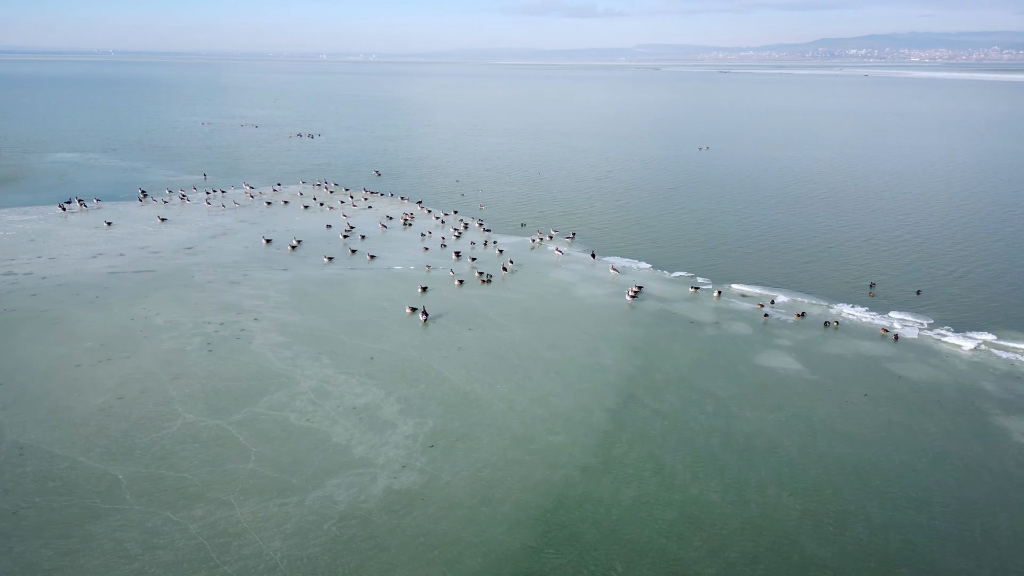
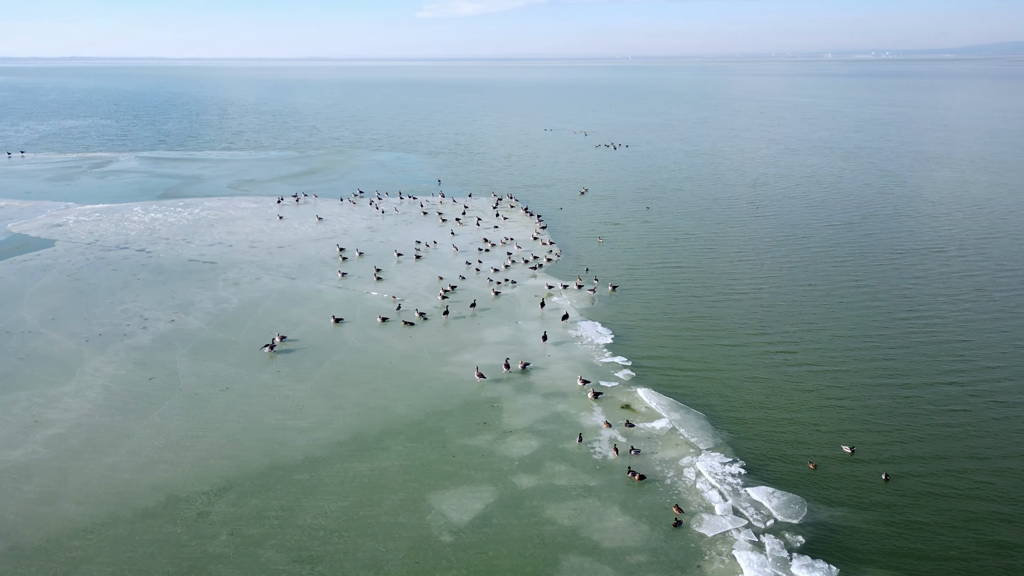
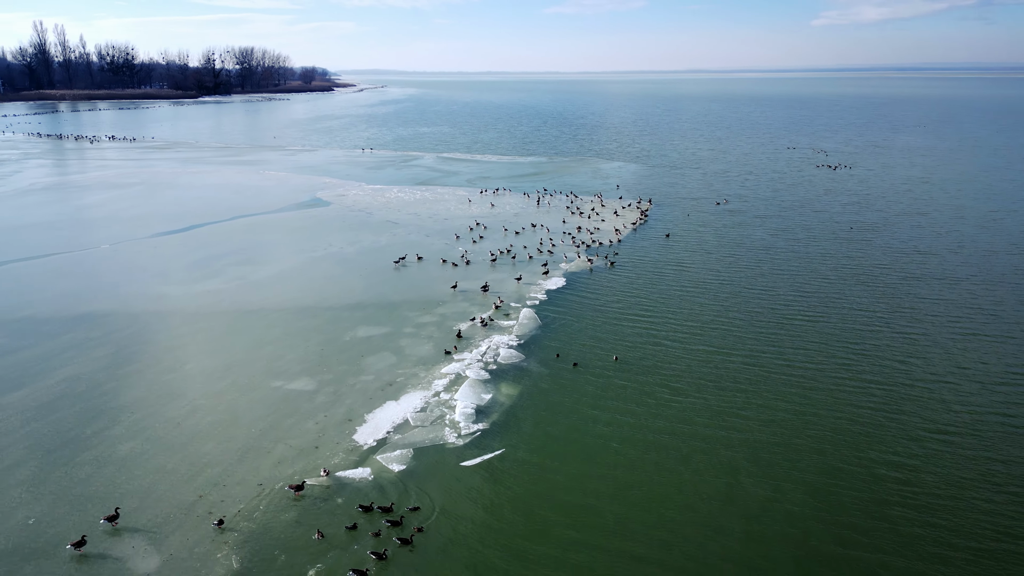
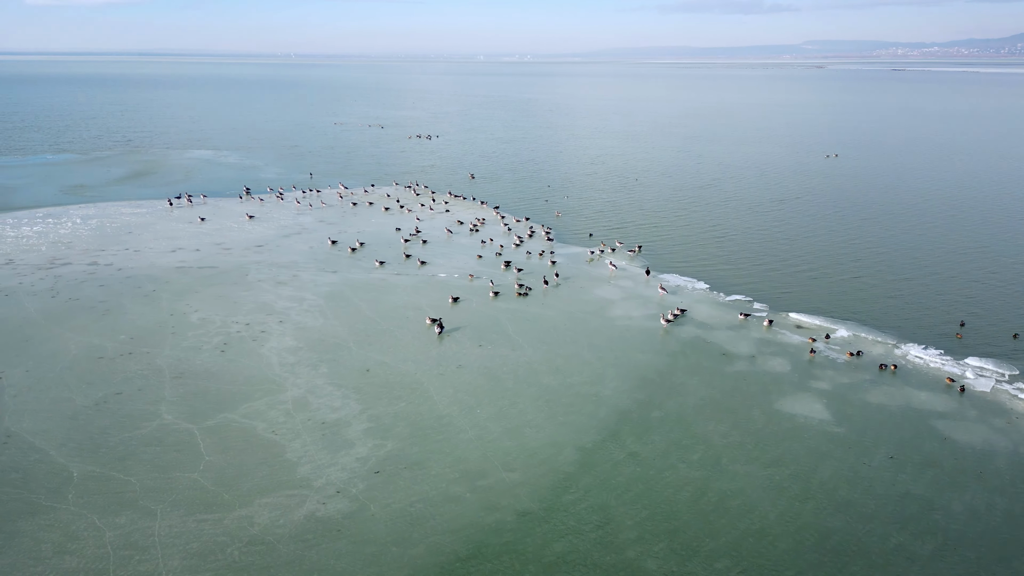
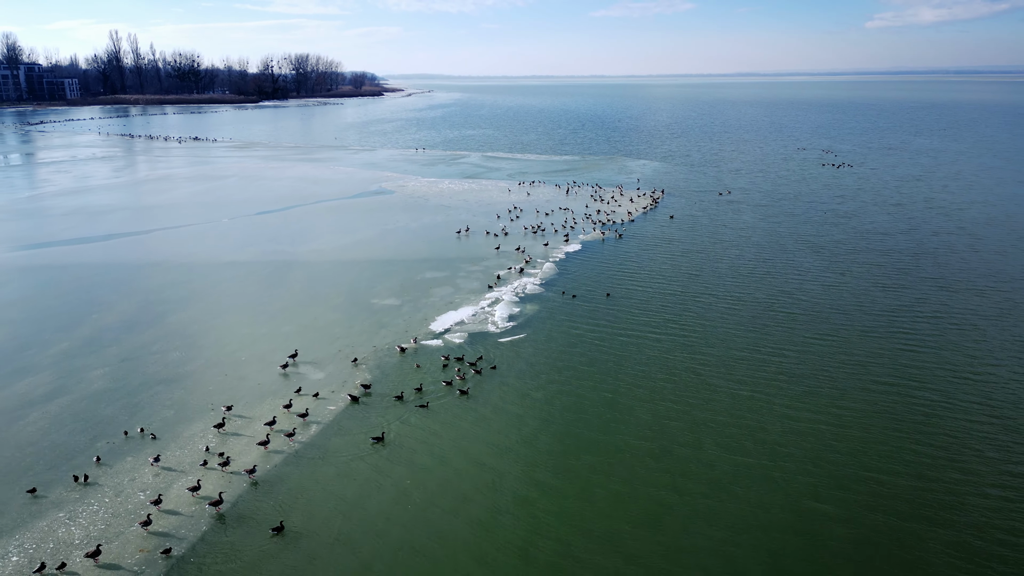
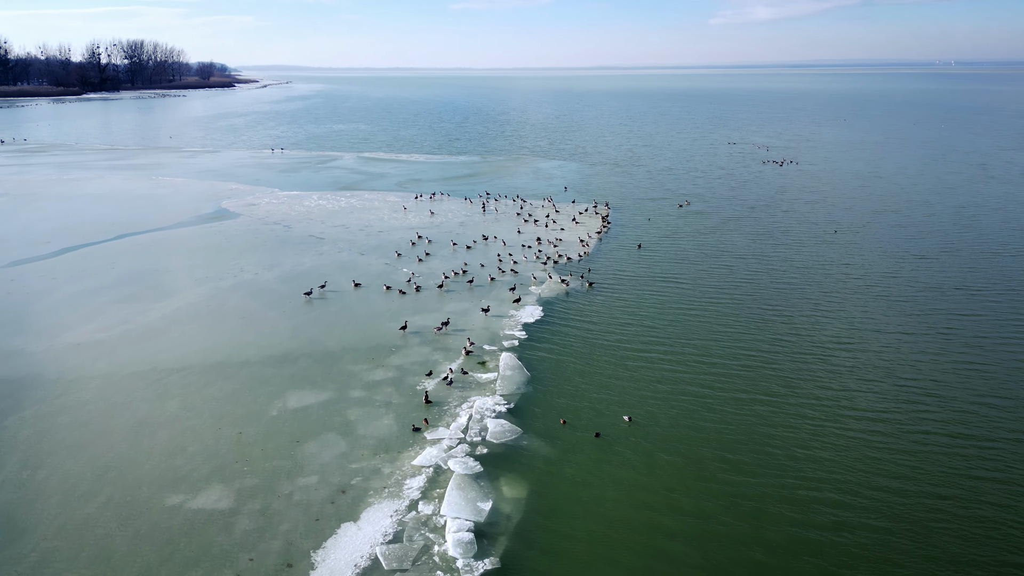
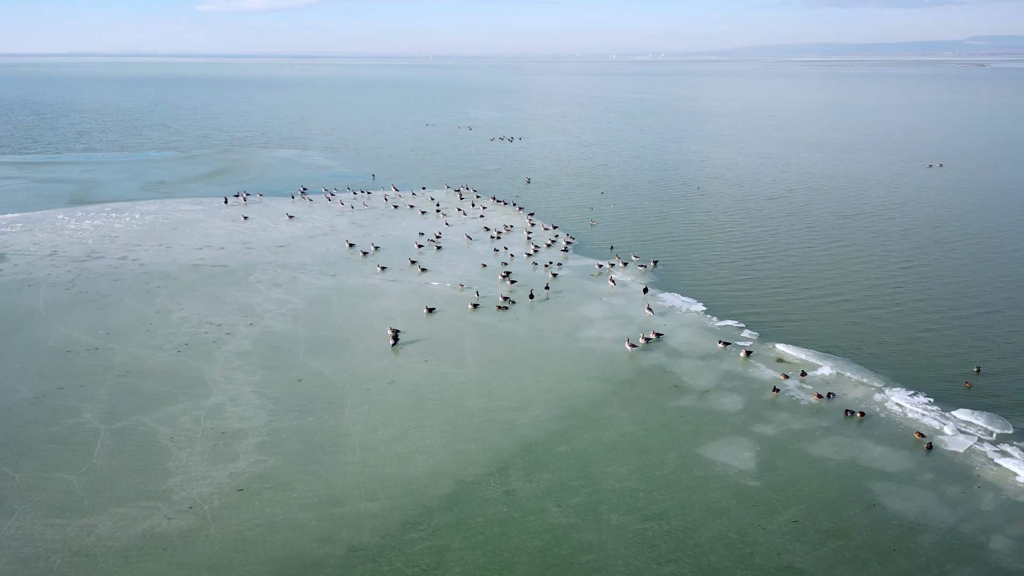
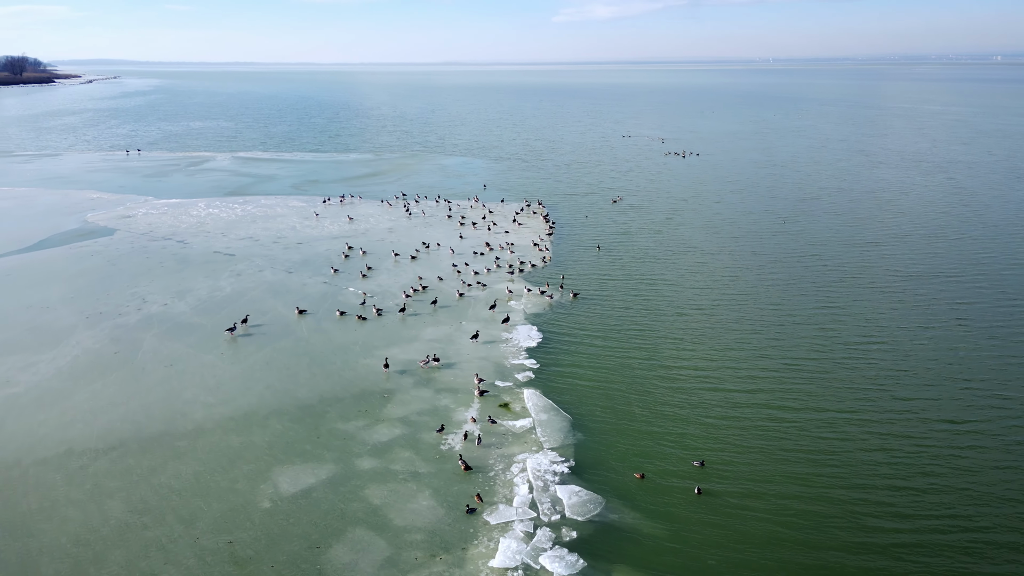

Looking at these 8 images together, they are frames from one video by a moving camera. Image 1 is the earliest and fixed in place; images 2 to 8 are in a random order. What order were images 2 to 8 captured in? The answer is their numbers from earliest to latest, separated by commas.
4, 7, 2, 8, 6, 3, 5
